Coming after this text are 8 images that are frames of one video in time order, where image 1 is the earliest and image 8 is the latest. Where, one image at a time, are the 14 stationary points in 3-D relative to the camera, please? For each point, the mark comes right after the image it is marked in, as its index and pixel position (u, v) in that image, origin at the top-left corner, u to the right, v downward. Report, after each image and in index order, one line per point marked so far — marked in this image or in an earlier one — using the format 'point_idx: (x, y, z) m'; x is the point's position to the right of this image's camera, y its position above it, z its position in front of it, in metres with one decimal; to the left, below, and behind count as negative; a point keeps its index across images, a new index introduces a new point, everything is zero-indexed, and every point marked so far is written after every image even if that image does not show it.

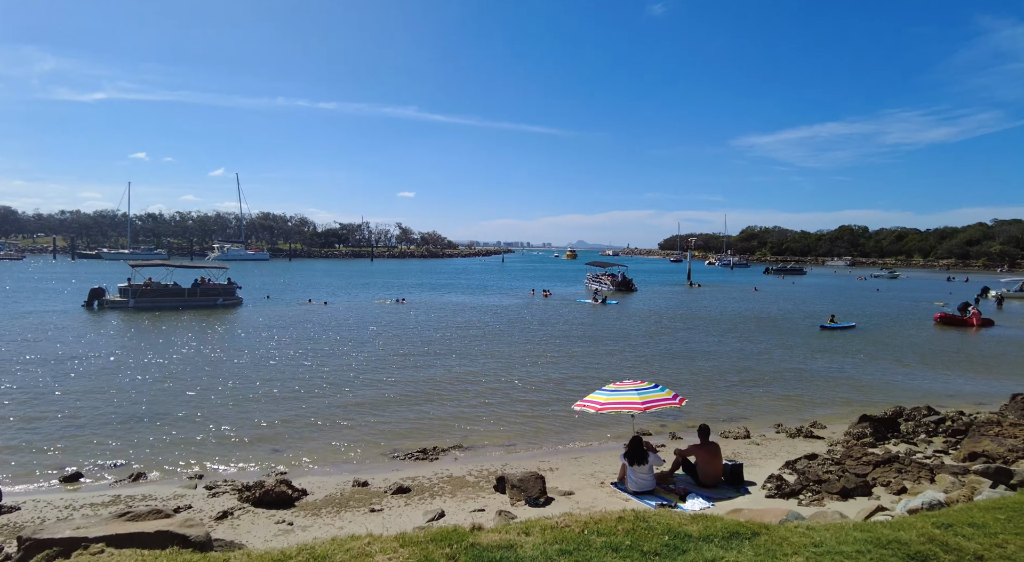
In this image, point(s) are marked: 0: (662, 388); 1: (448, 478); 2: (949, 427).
0: (+2.8, -2.0, +10.9) m
1: (-1.2, -3.8, +11.2) m
2: (+10.8, -3.6, +14.3) m
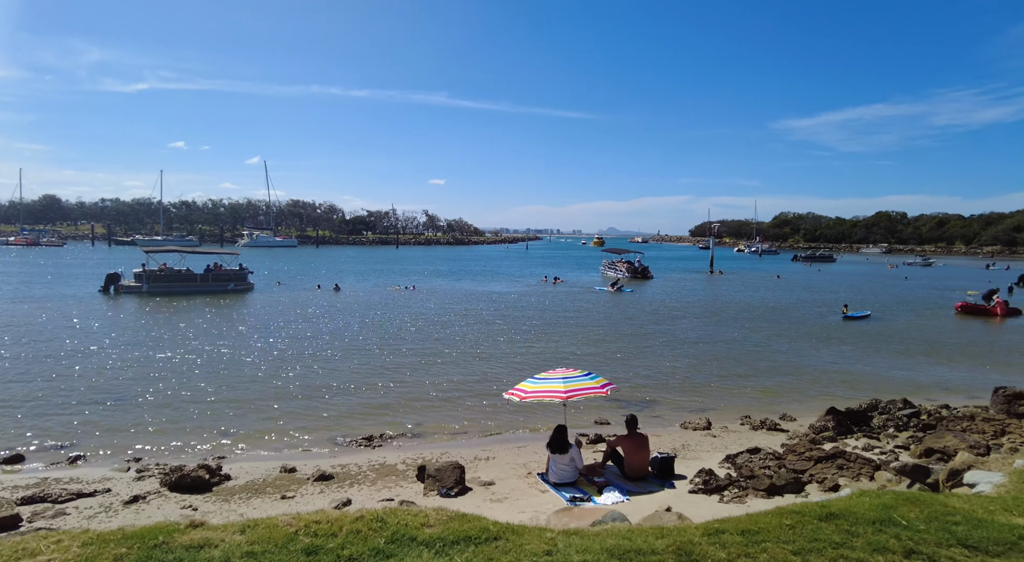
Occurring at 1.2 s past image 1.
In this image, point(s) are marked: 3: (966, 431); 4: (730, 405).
0: (+1.4, -1.8, +10.5) m
1: (-2.6, -3.6, +11.1) m
2: (+9.6, -3.3, +13.6) m
3: (+9.5, -3.2, +12.2) m
4: (+6.1, -3.4, +16.2) m
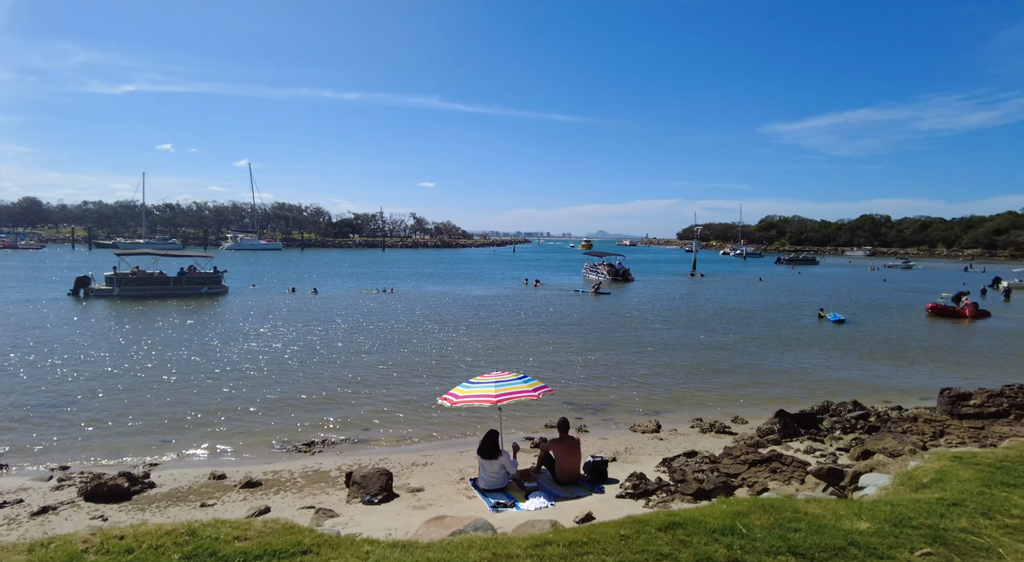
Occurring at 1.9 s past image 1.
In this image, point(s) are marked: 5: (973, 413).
0: (+0.2, -1.8, +10.4) m
1: (-3.8, -3.6, +10.9) m
2: (+8.4, -3.4, +13.6) m
3: (+8.3, -3.2, +12.2) m
4: (+4.8, -3.5, +16.1) m
5: (+10.6, -3.0, +13.2) m
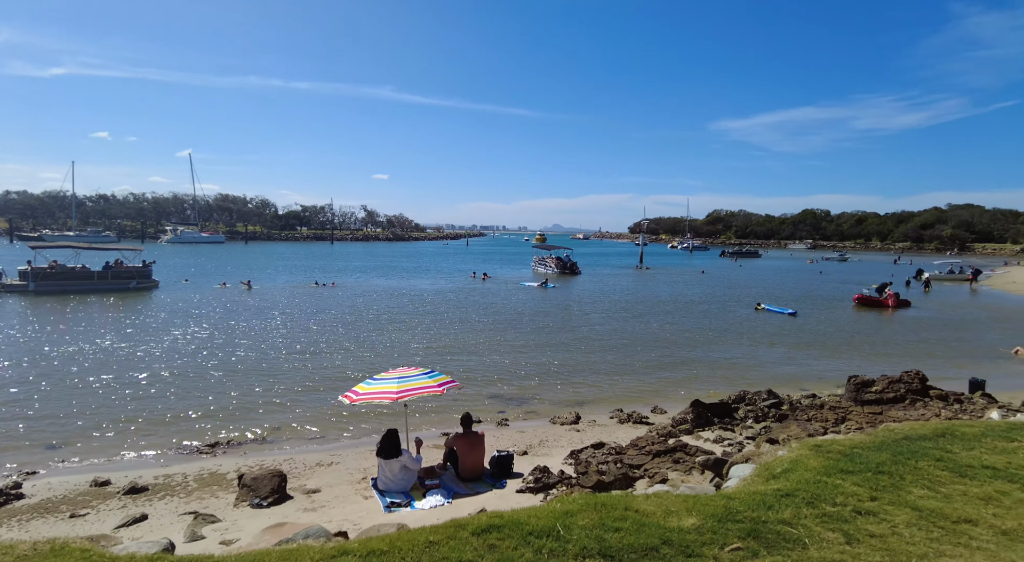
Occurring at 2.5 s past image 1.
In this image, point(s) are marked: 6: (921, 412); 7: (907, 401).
0: (-1.4, -1.7, +10.1) m
1: (-5.5, -3.5, +10.3) m
2: (+6.4, -3.2, +14.0) m
3: (+6.5, -3.0, +12.5) m
4: (+2.6, -3.3, +16.2) m
5: (+8.6, -2.8, +13.8) m
6: (+9.0, -2.9, +12.7) m
7: (+9.3, -2.8, +13.5) m
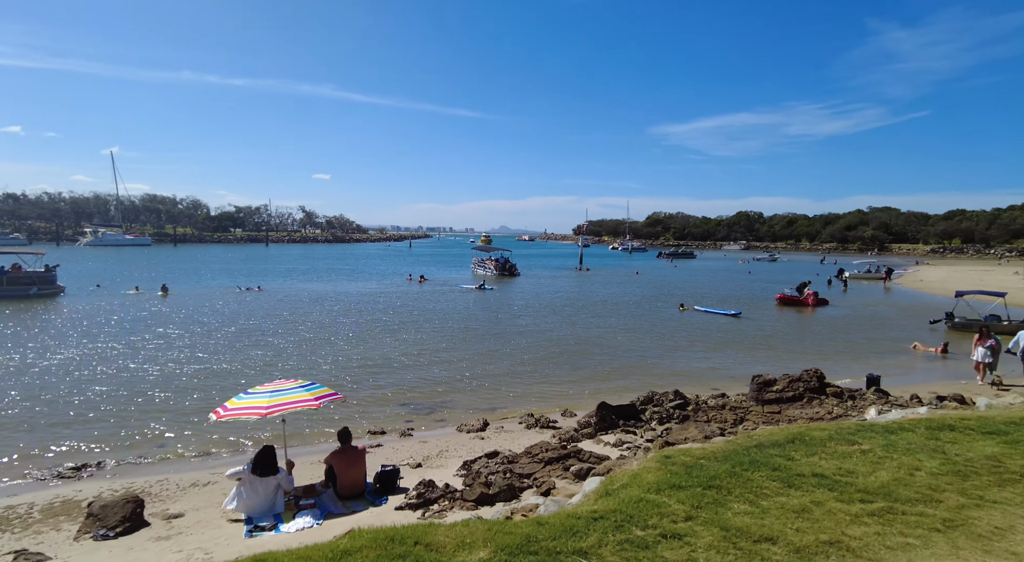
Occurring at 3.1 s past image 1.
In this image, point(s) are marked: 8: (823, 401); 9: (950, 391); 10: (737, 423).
0: (-3.3, -1.8, +9.5) m
1: (-7.4, -3.6, +9.3) m
2: (+4.1, -3.2, +14.1) m
3: (+4.3, -3.0, +12.6) m
4: (+0.2, -3.4, +15.9) m
5: (+6.4, -2.8, +14.1) m
6: (+6.8, -2.9, +13.0) m
7: (+7.0, -2.8, +13.9) m
8: (+7.4, -2.9, +13.8) m
9: (+13.4, -3.4, +17.6) m
10: (+4.8, -3.0, +12.5) m
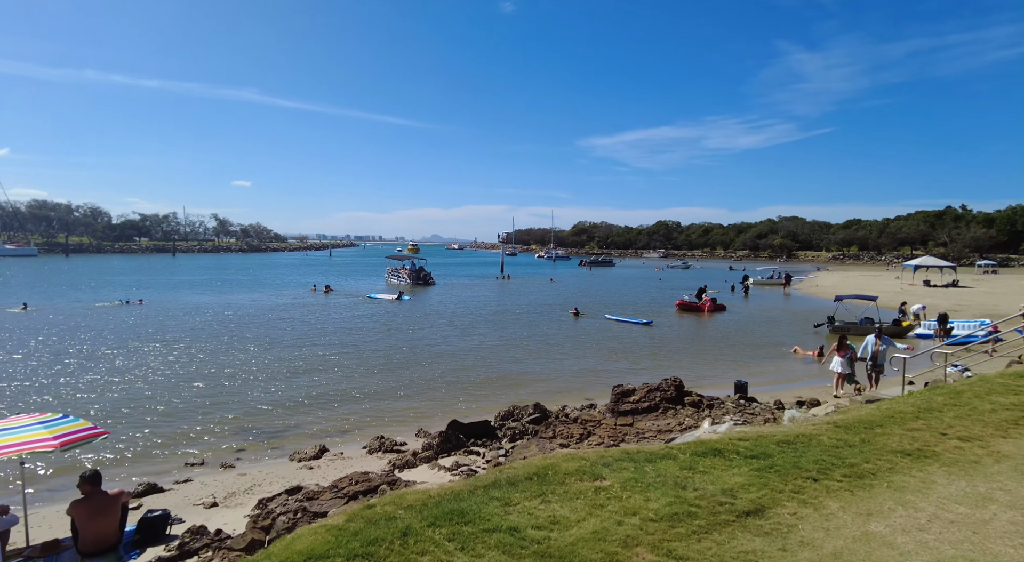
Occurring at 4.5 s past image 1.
0: (-6.3, -2.0, +7.9) m
1: (-10.3, -3.9, +7.3) m
2: (+0.6, -3.4, +13.3) m
3: (+0.9, -3.2, +11.9) m
4: (-3.6, -3.6, +14.7) m
5: (+2.8, -3.0, +13.6) m
6: (+3.4, -3.1, +12.7) m
7: (+3.5, -3.0, +13.5) m
8: (+3.8, -3.0, +13.4) m
9: (+9.3, -3.6, +17.9) m
10: (+1.5, -3.2, +11.8) m
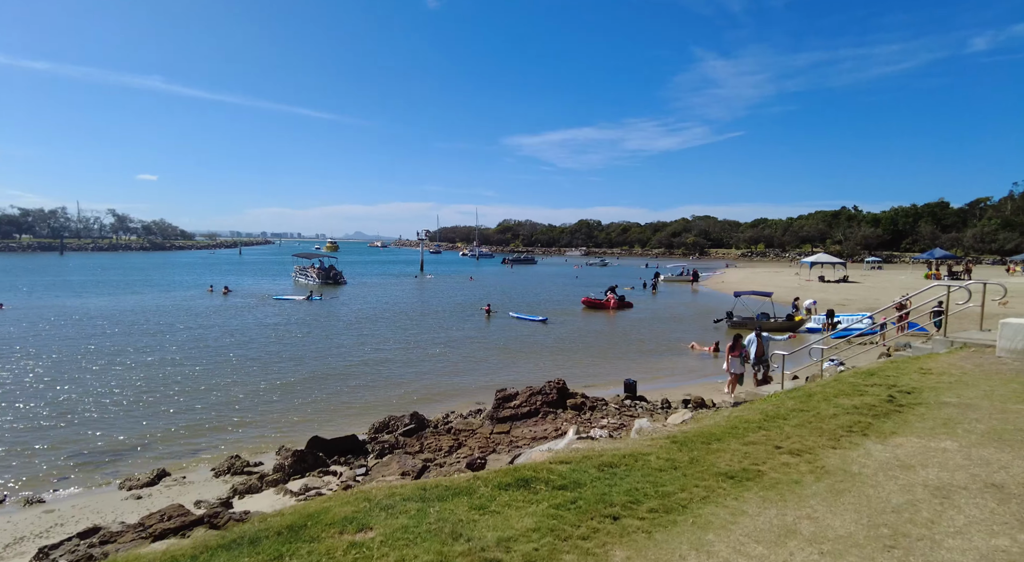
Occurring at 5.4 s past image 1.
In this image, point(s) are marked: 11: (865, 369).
0: (-8.4, -2.1, +6.2) m
1: (-12.2, -4.0, +5.0) m
2: (-2.2, -3.4, +12.4) m
3: (-1.7, -3.3, +11.0) m
4: (-6.5, -3.7, +13.2) m
5: (-0.1, -3.0, +12.9) m
6: (+0.7, -3.1, +12.1) m
7: (+0.6, -3.0, +12.9) m
8: (+1.0, -3.0, +12.9) m
9: (+5.9, -3.5, +18.1) m
10: (-1.1, -3.2, +11.0) m
11: (+5.9, -1.5, +9.6) m
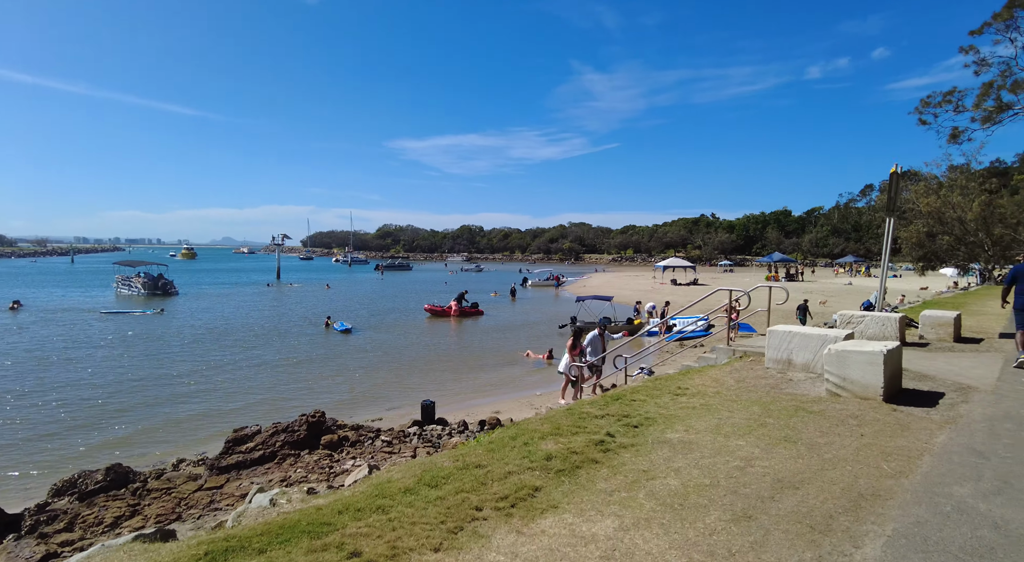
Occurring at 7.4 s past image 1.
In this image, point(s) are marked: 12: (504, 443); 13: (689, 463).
0: (-11.8, -2.3, +2.1) m
1: (-15.3, -4.3, +0.2) m
2: (-7.0, -3.7, +9.4) m
3: (-6.2, -3.5, +8.2) m
4: (-11.3, -4.0, +9.4) m
5: (-5.0, -3.3, +10.4) m
6: (-4.1, -3.3, +9.6) m
7: (-4.3, -3.2, +10.5) m
8: (-3.9, -3.2, +10.5) m
9: (-0.1, -3.7, +16.5) m
10: (-5.6, -3.5, +8.3) m
11: (+1.5, -1.6, +8.3) m
12: (-0.1, -1.7, +6.0) m
13: (+1.6, -1.6, +5.2) m
